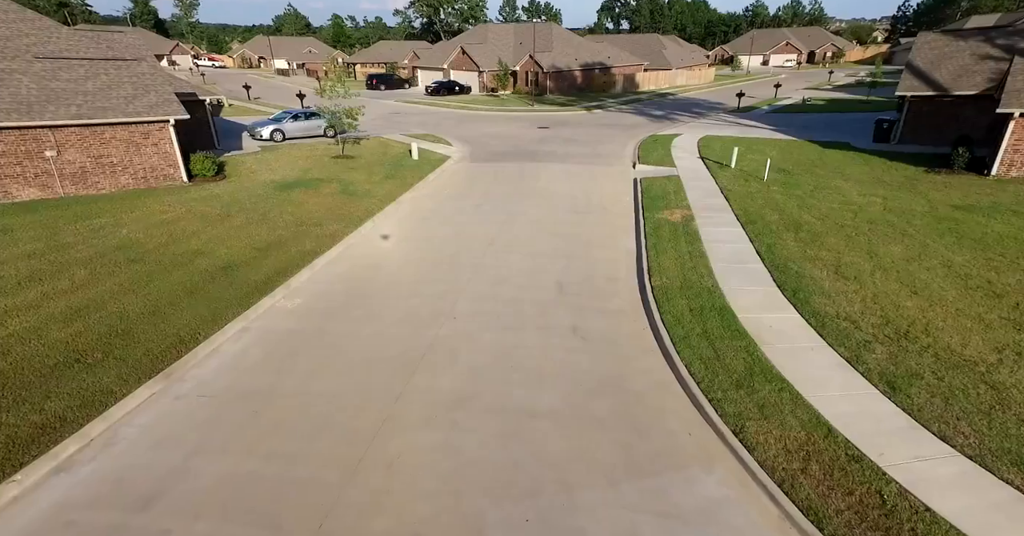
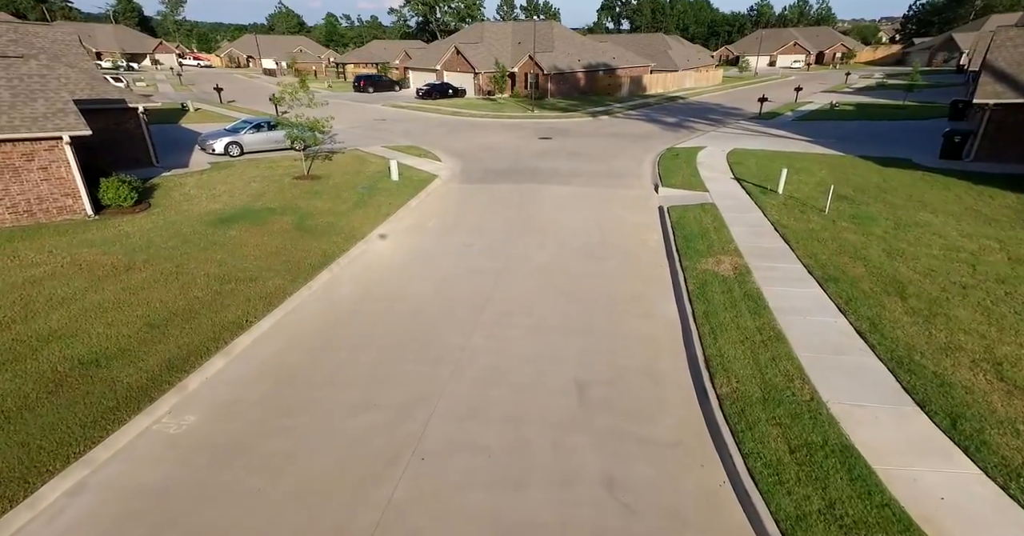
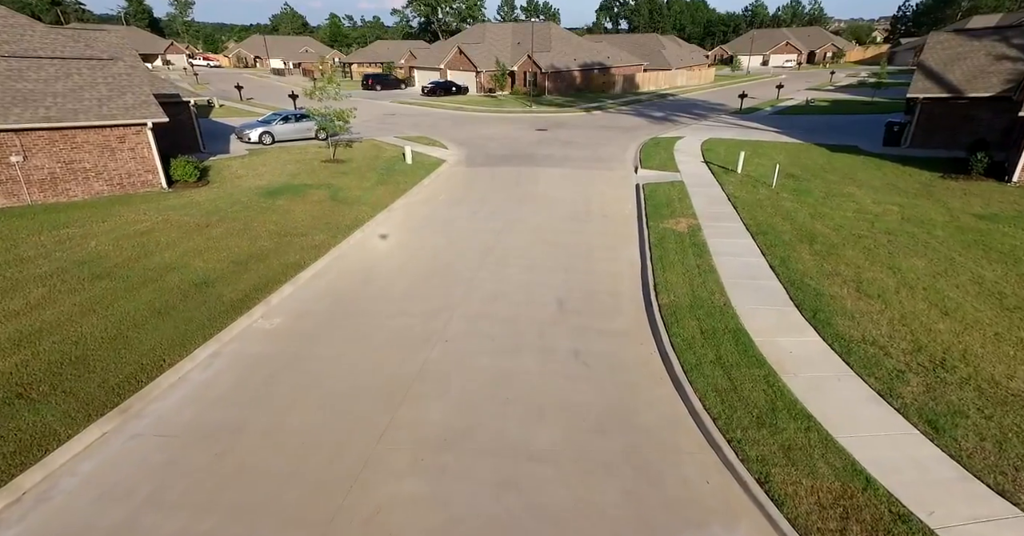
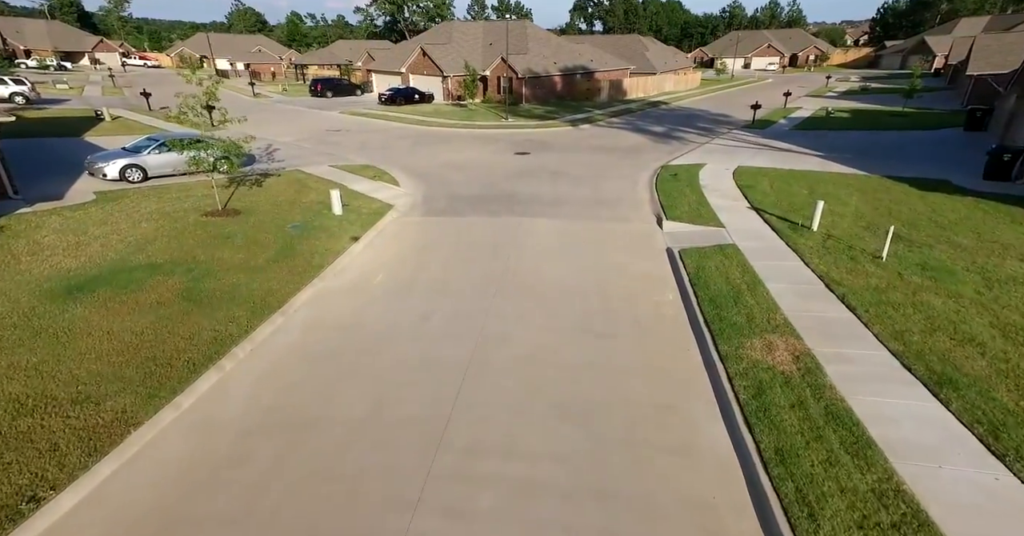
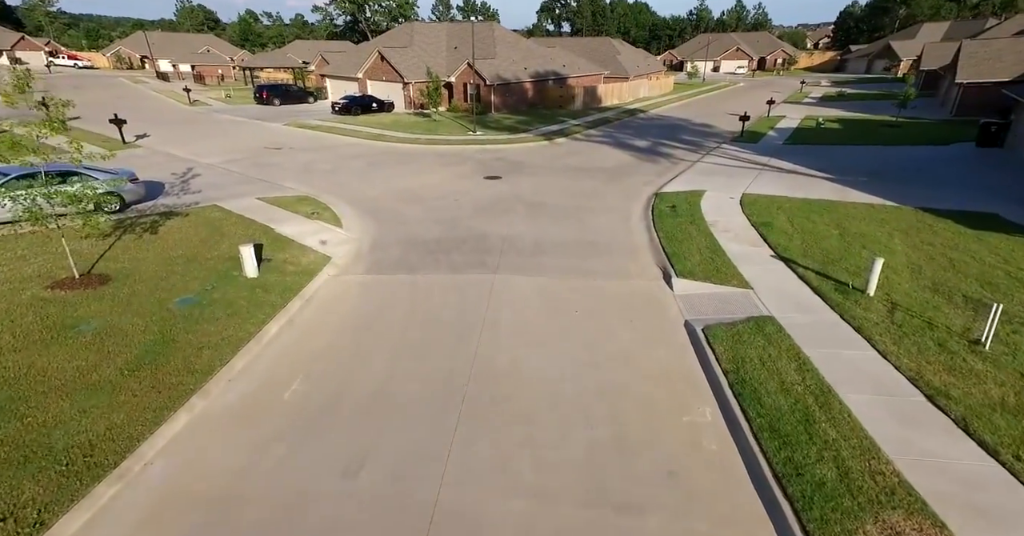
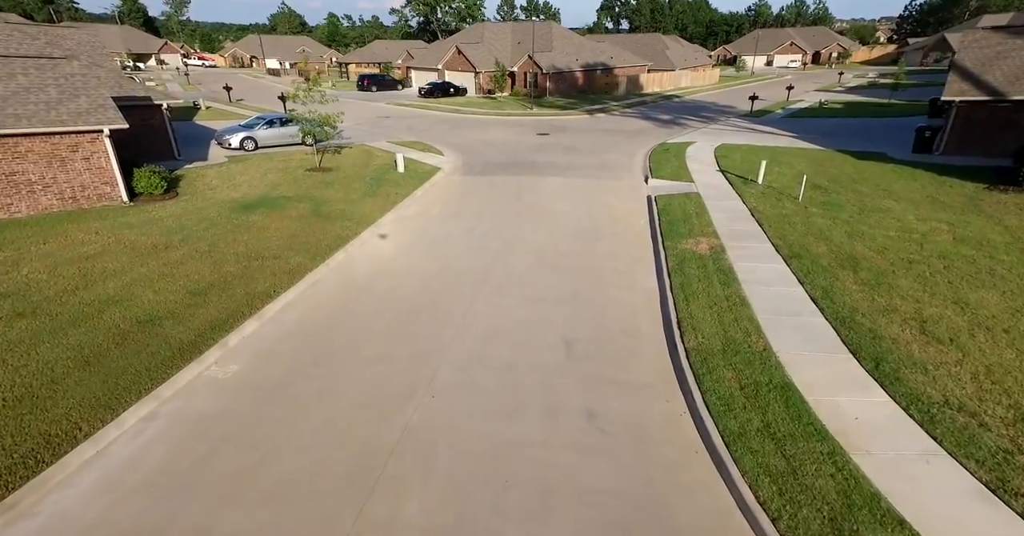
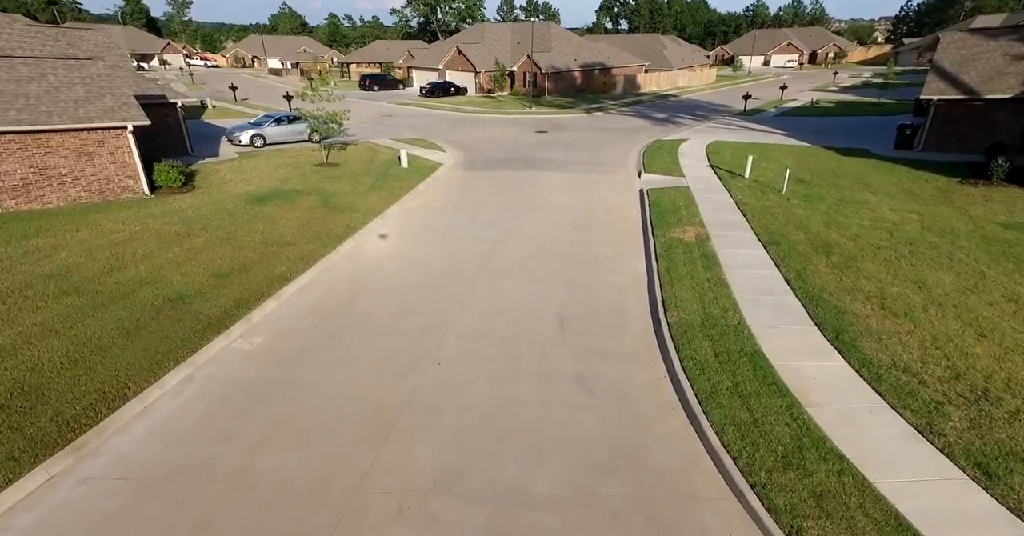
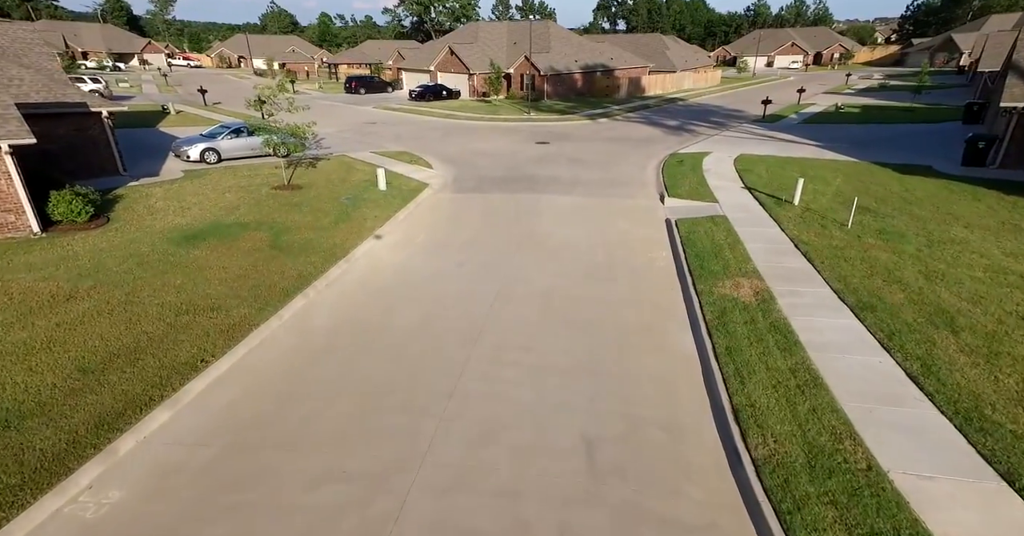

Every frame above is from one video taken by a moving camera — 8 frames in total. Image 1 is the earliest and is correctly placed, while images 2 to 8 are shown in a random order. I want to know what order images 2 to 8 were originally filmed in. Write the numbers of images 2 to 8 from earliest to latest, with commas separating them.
3, 7, 6, 2, 8, 4, 5
